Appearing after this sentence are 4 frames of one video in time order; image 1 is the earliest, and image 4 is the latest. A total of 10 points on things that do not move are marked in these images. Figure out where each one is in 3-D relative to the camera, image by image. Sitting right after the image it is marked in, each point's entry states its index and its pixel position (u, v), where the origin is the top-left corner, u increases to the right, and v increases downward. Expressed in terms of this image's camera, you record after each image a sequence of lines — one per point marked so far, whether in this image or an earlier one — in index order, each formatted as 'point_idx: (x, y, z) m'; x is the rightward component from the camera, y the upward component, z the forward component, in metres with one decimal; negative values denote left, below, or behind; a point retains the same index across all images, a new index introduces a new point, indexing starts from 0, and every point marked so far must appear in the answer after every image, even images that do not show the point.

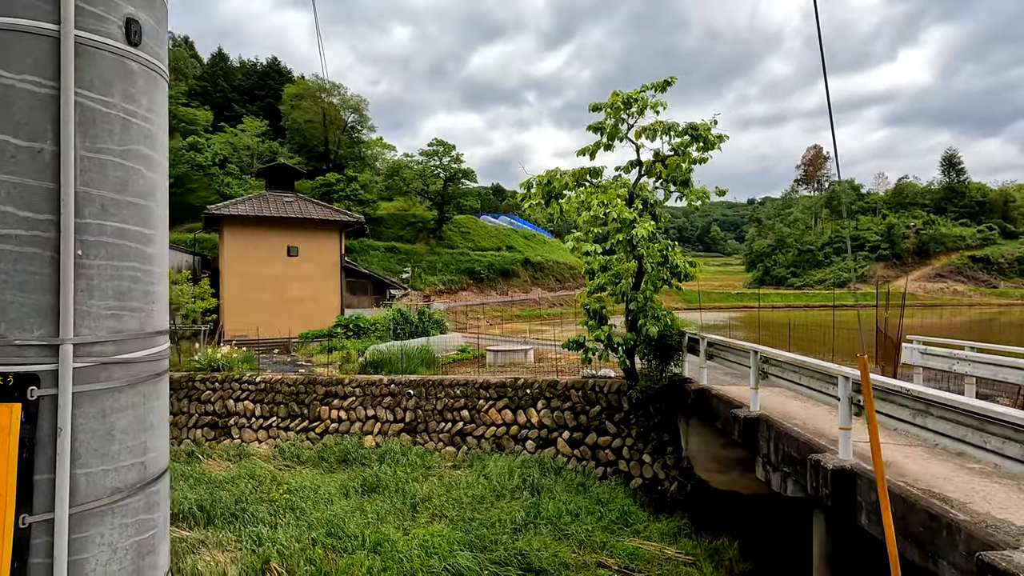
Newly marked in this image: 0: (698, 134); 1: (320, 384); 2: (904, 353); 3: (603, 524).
0: (+2.0, +1.7, +5.8) m
1: (-3.2, -1.6, +8.9) m
2: (+4.5, -0.7, +6.2) m
3: (+1.0, -2.6, +5.8) m
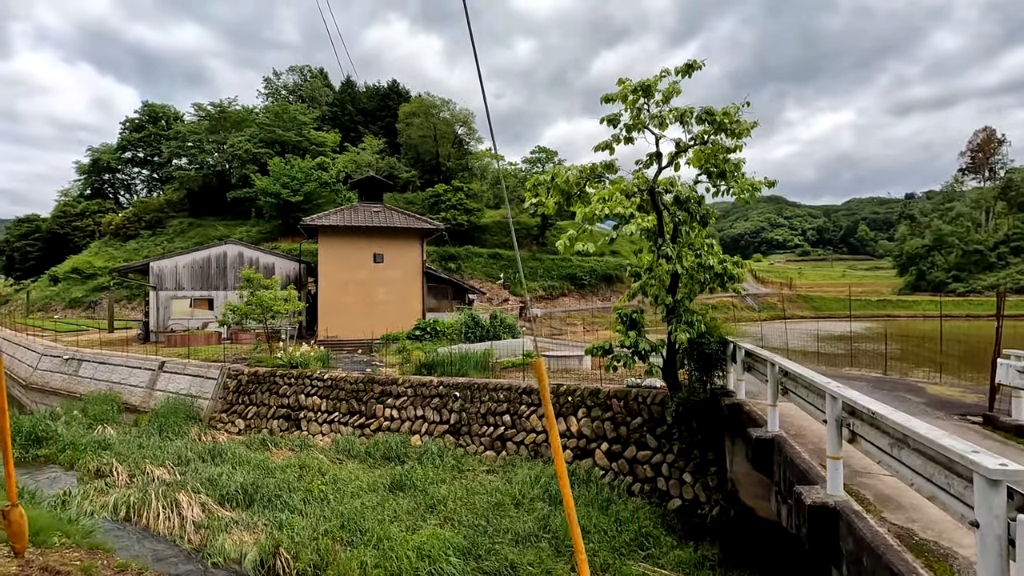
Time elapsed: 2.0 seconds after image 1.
0: (+2.0, +1.6, +5.2) m
1: (-2.3, -1.7, +9.4) m
2: (+4.6, -0.8, +5.0) m
3: (+1.0, -2.6, +5.4) m
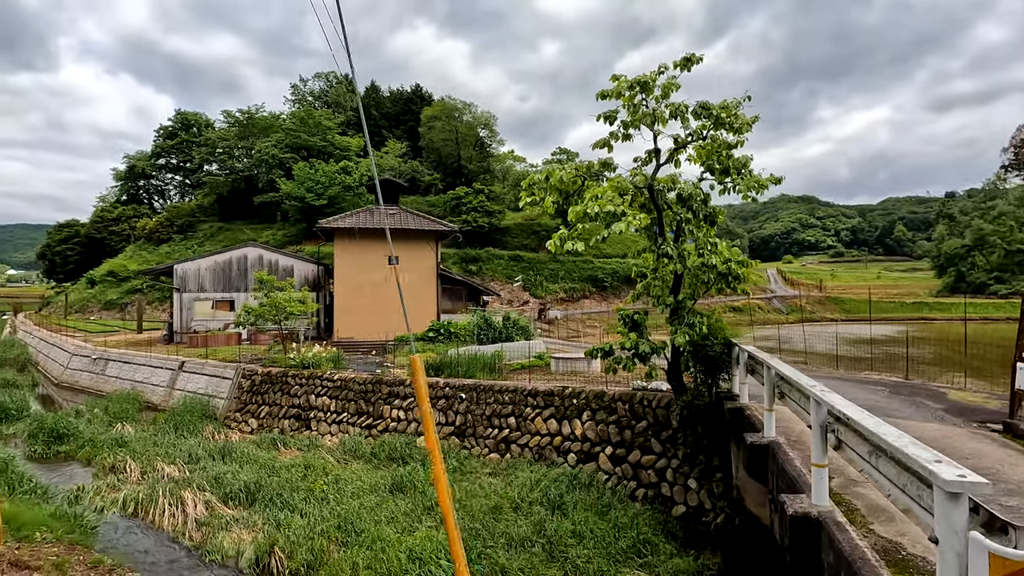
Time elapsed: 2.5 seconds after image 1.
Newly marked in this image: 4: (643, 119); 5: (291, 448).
0: (+1.9, +1.6, +5.1) m
1: (-2.2, -1.7, +9.4) m
2: (+4.5, -0.8, +4.7) m
3: (+1.0, -2.6, +5.2) m
4: (+1.3, +1.7, +5.5) m
5: (-3.7, -2.7, +9.0) m
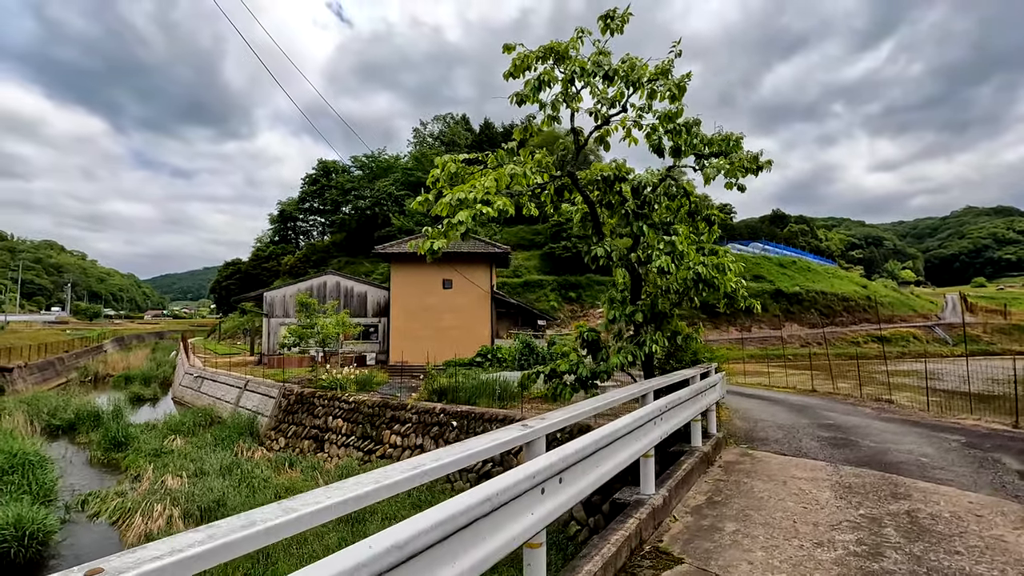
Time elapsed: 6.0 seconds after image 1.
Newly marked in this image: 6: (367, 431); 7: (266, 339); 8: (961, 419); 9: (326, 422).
0: (+0.9, +1.6, +4.0) m
1: (-2.1, -2.0, +9.1) m
2: (+3.3, -0.7, +3.0) m
3: (0.0, -2.6, +4.2) m
4: (+0.4, +1.6, +4.6) m
5: (-3.6, -3.0, +8.9) m
6: (-2.5, -2.5, +9.2) m
7: (-7.9, -1.6, +17.2) m
8: (+5.5, -1.6, +6.5) m
9: (-3.5, -2.5, +10.0) m
